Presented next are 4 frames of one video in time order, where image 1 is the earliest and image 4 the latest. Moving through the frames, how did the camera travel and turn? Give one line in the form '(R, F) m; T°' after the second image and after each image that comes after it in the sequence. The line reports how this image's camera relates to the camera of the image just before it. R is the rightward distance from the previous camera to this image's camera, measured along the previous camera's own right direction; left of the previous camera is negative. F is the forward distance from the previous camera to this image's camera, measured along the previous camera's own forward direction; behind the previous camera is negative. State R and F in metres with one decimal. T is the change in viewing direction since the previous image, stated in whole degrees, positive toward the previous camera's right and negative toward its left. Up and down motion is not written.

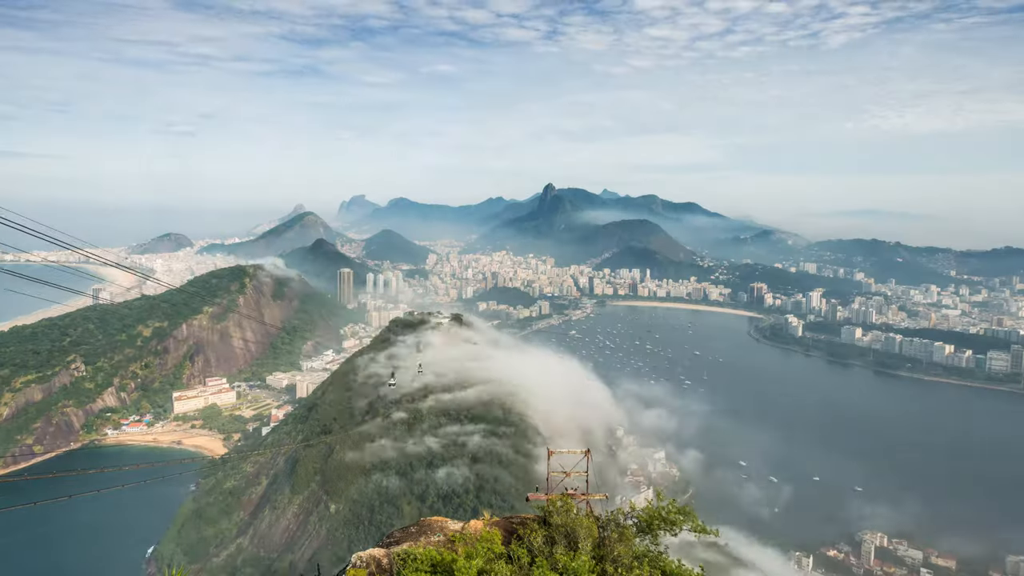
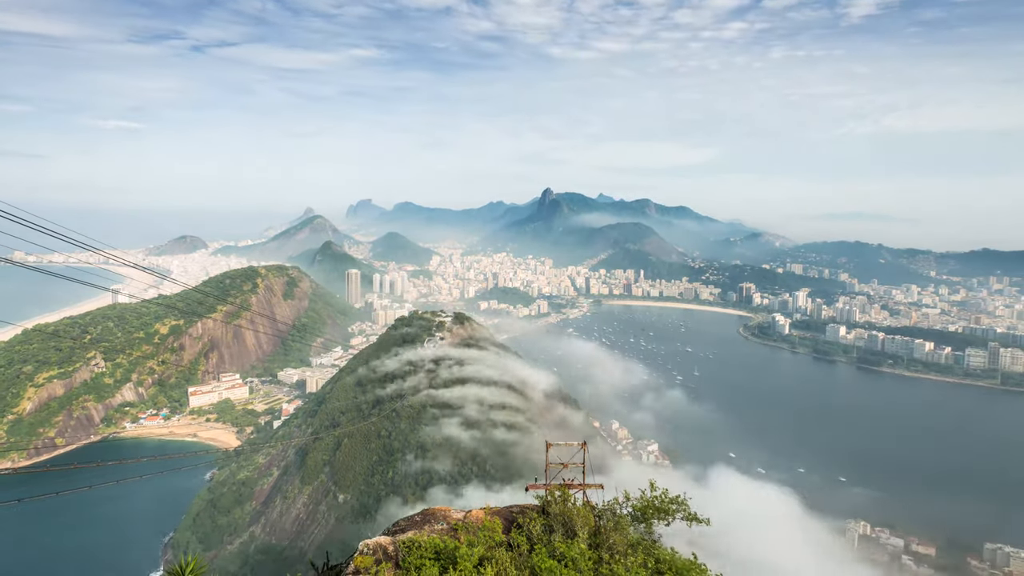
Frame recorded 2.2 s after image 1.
(0.0, -0.7) m; 0°
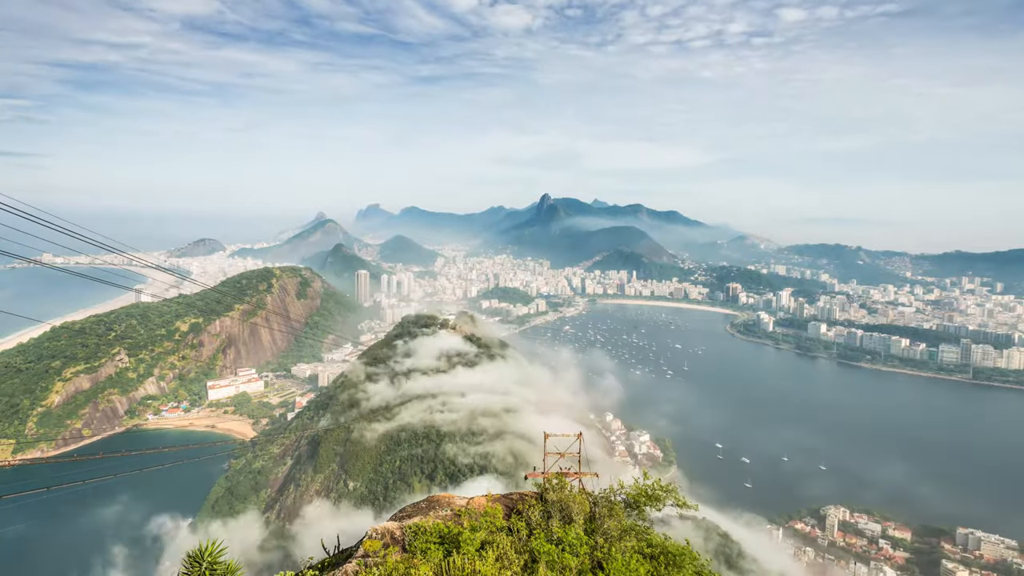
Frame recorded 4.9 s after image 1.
(0.0, -1.0) m; 0°
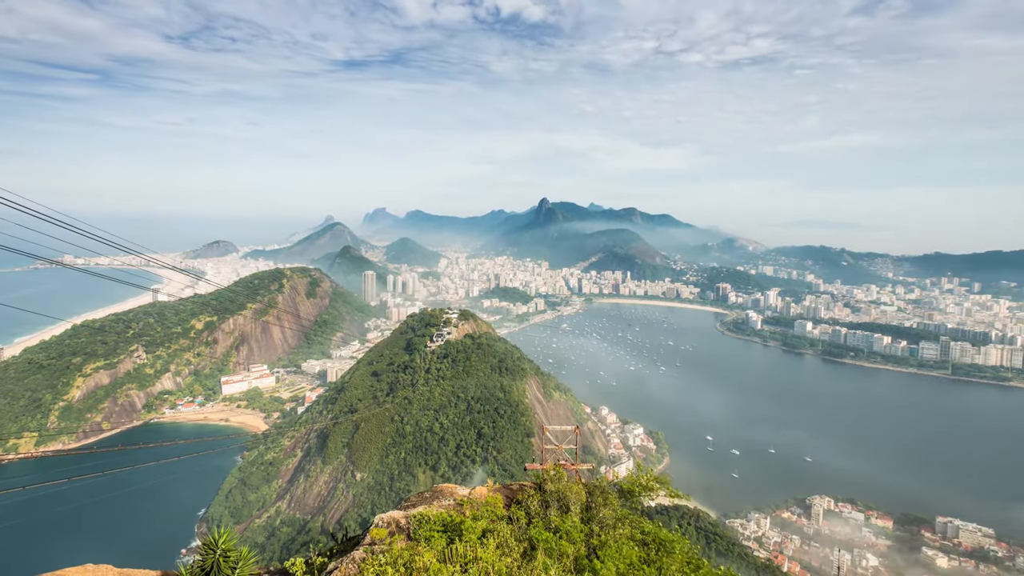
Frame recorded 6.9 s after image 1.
(0.0, -0.8) m; 0°
